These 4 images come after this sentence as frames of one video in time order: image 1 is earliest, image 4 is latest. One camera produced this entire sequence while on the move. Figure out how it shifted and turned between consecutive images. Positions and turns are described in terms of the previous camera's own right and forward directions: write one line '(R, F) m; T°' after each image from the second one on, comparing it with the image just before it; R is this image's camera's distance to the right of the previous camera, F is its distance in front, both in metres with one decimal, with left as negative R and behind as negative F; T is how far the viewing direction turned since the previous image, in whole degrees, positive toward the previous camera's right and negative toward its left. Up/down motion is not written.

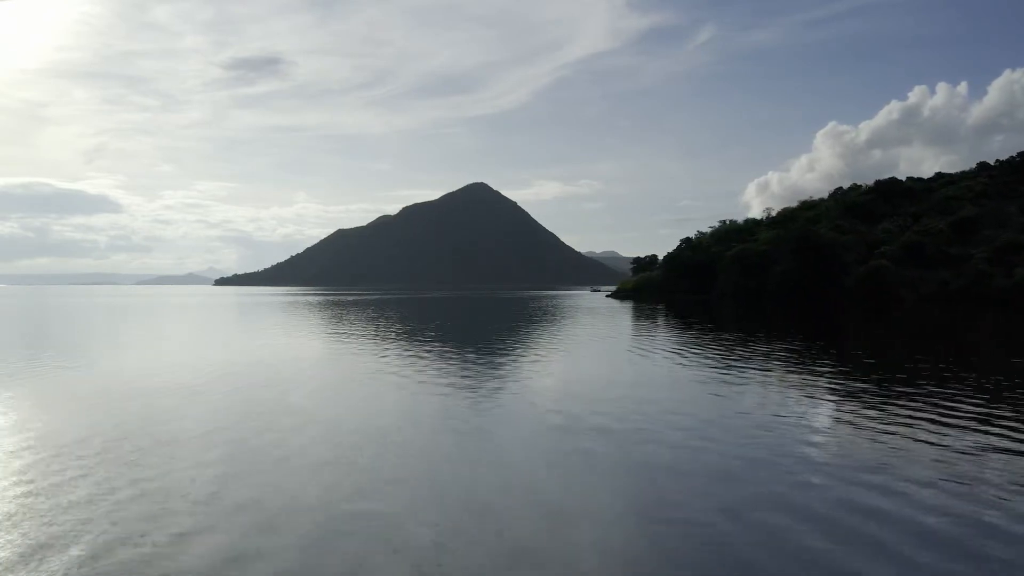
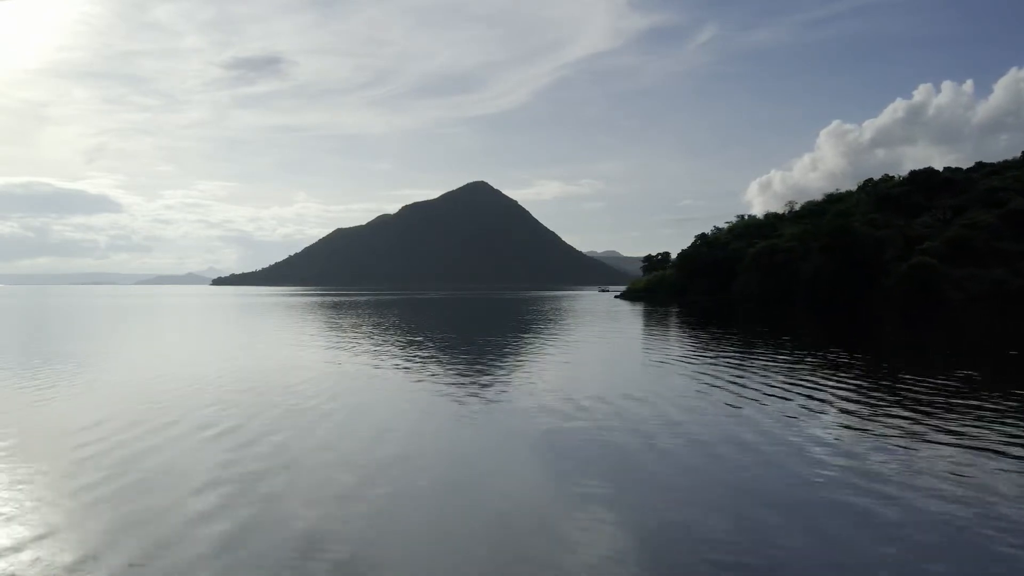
(-0.8, +2.0) m; 0°
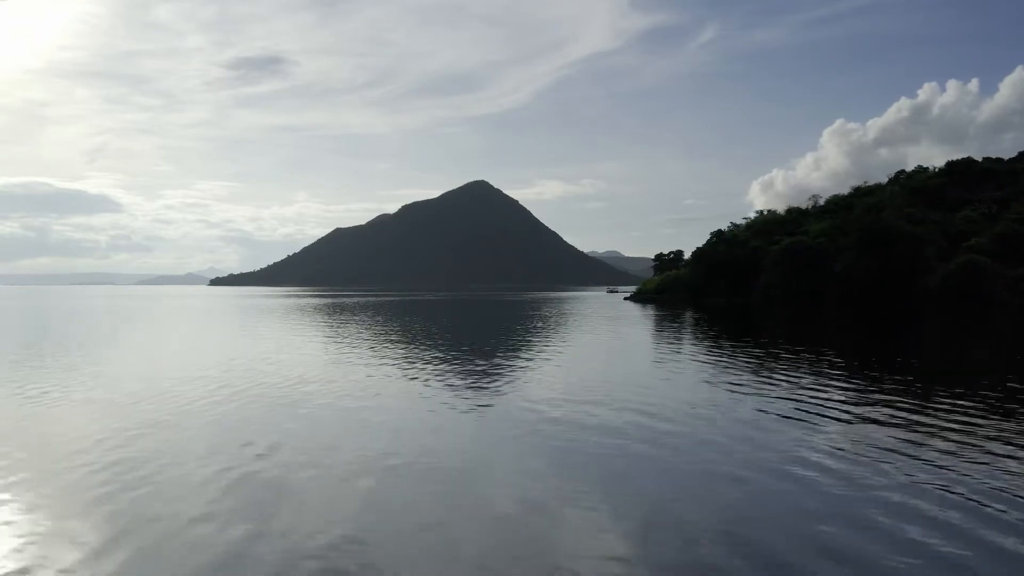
(-1.0, +1.5) m; 0°
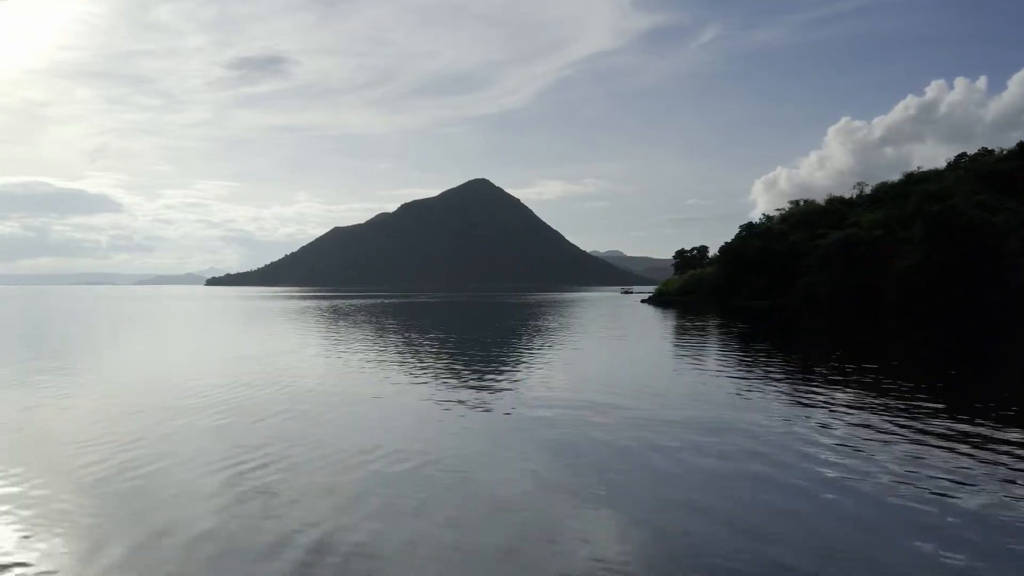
(-2.3, +1.7) m; 0°
